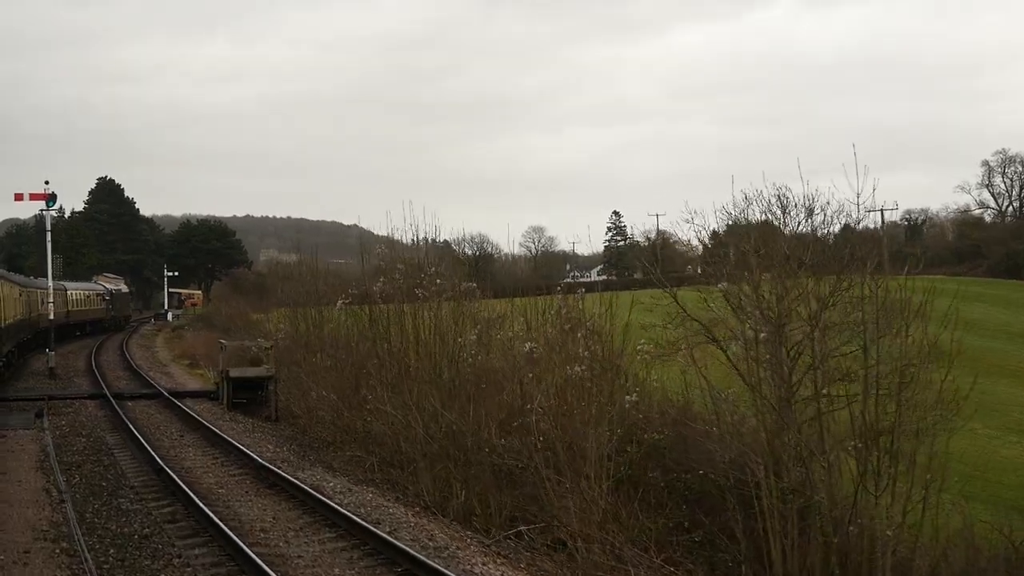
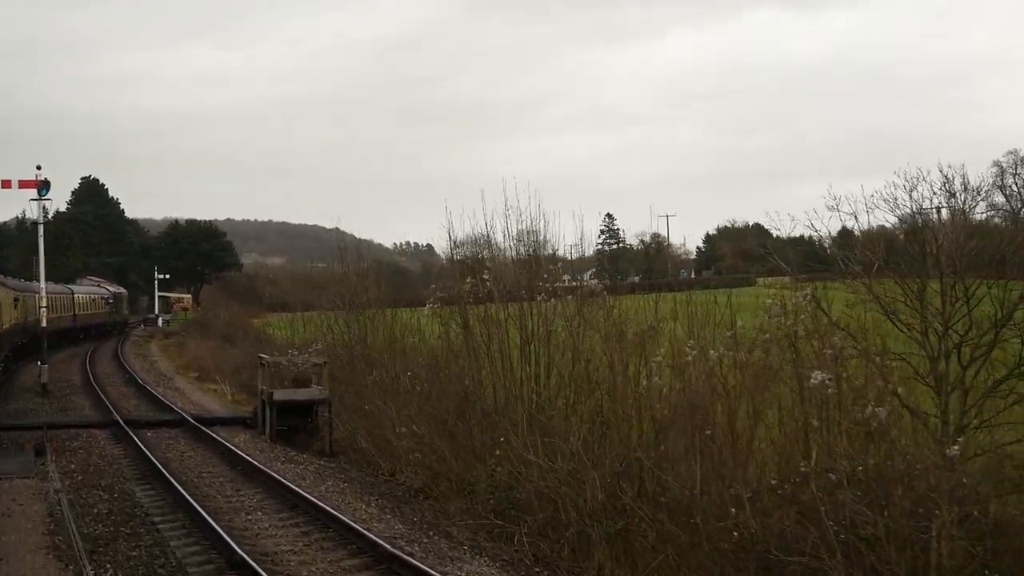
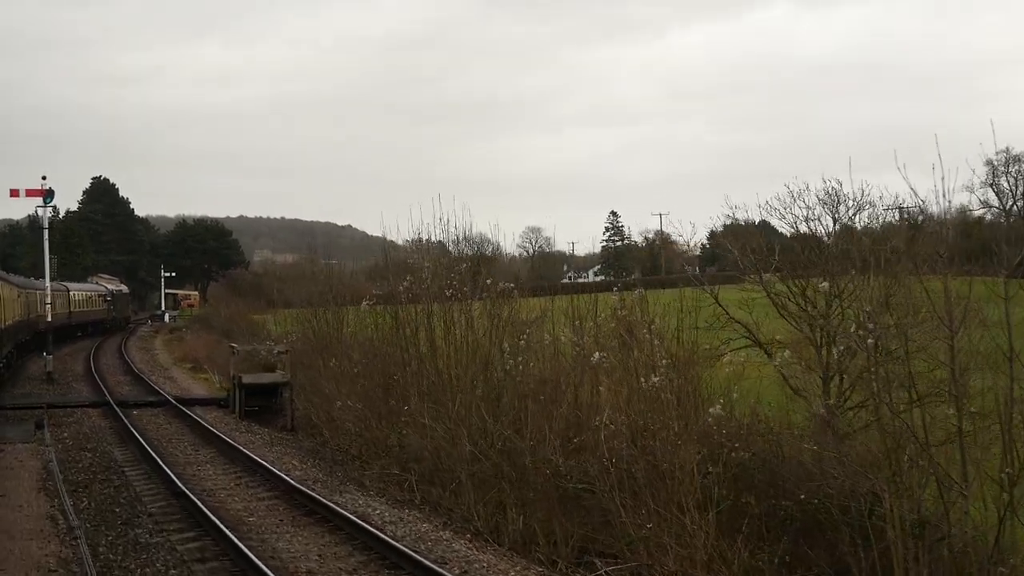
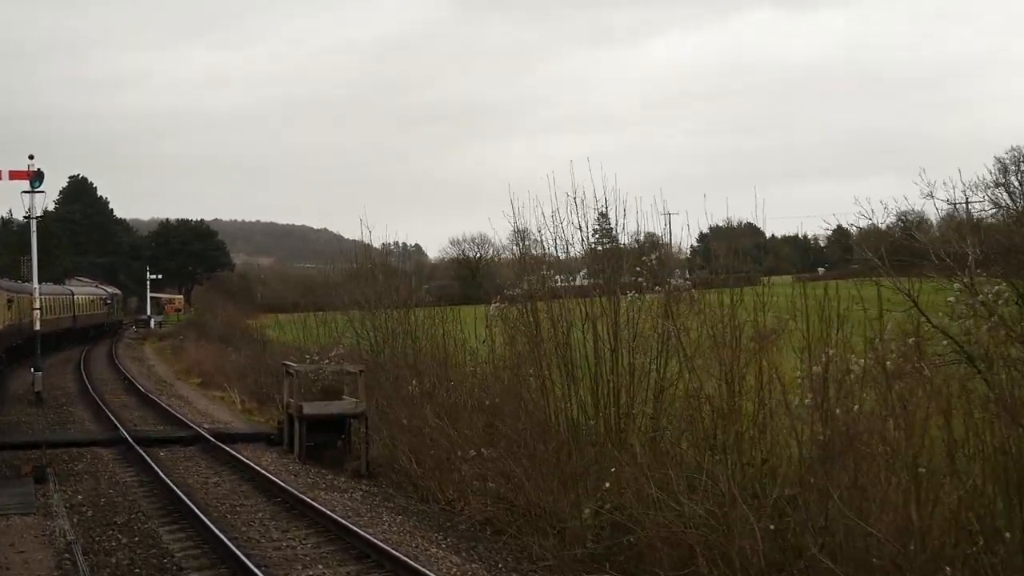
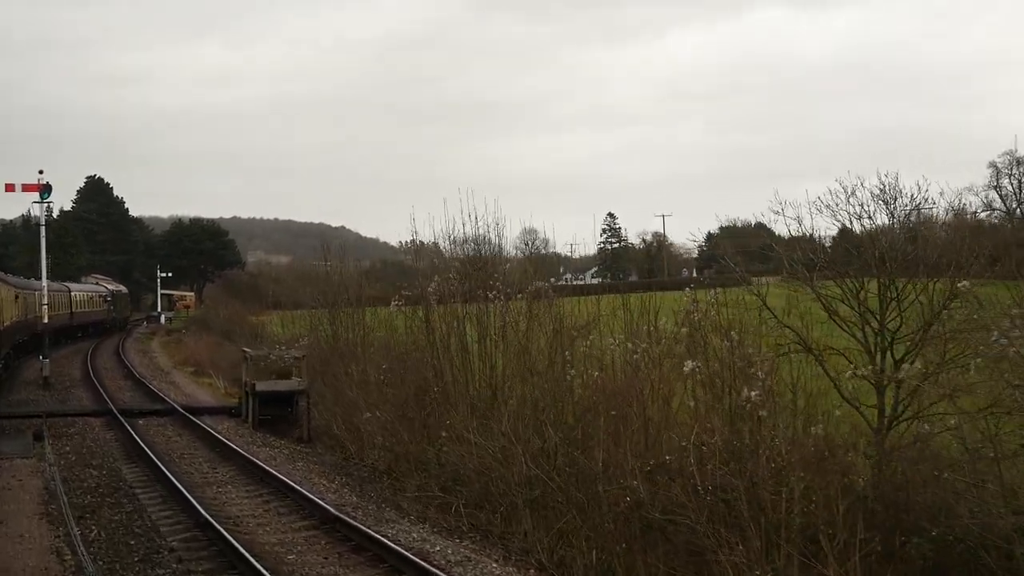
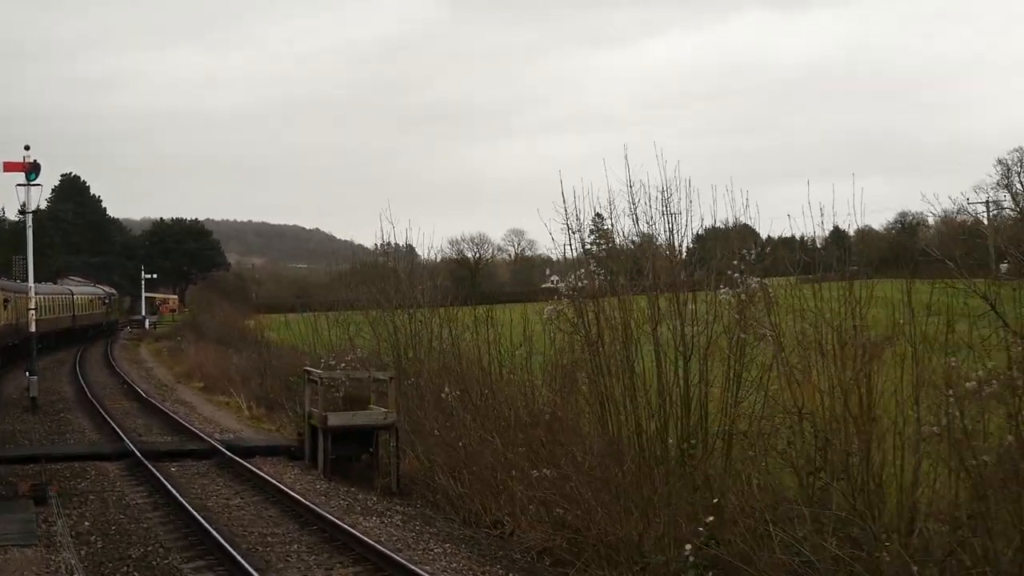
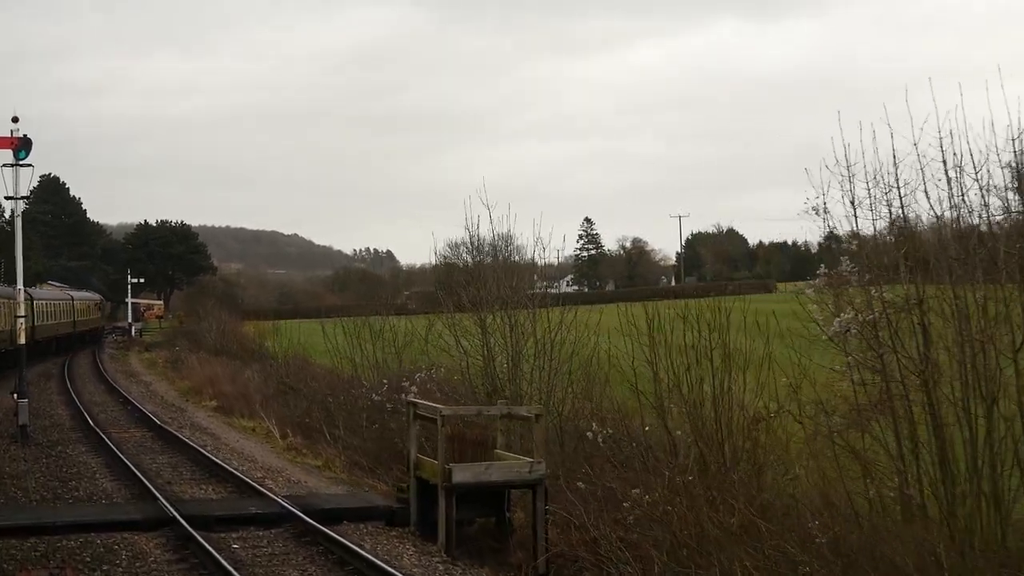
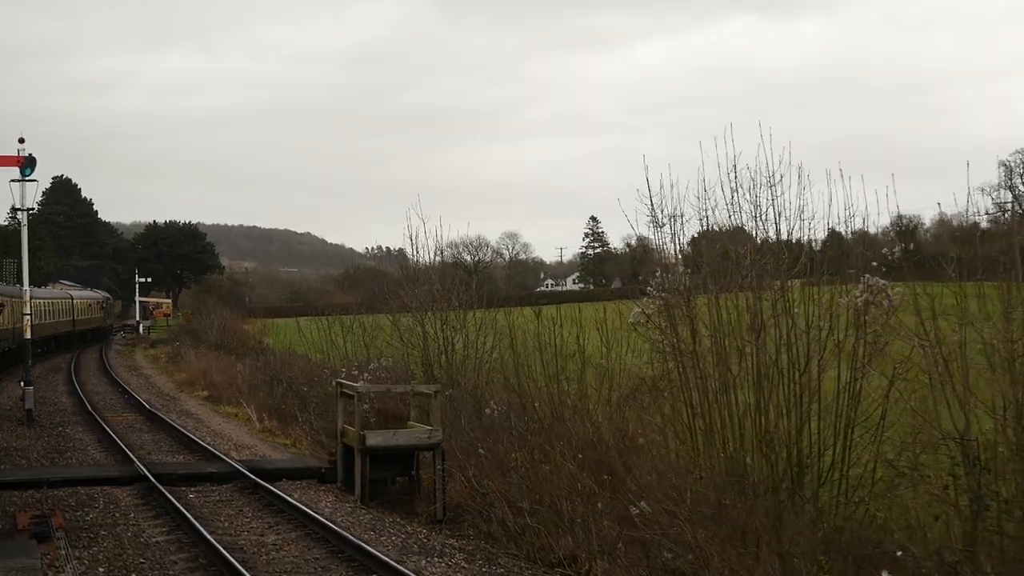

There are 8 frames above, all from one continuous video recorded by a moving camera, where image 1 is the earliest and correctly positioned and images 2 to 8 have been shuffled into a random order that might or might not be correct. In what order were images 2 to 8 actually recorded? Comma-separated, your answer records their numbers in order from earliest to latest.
3, 5, 2, 4, 6, 8, 7
